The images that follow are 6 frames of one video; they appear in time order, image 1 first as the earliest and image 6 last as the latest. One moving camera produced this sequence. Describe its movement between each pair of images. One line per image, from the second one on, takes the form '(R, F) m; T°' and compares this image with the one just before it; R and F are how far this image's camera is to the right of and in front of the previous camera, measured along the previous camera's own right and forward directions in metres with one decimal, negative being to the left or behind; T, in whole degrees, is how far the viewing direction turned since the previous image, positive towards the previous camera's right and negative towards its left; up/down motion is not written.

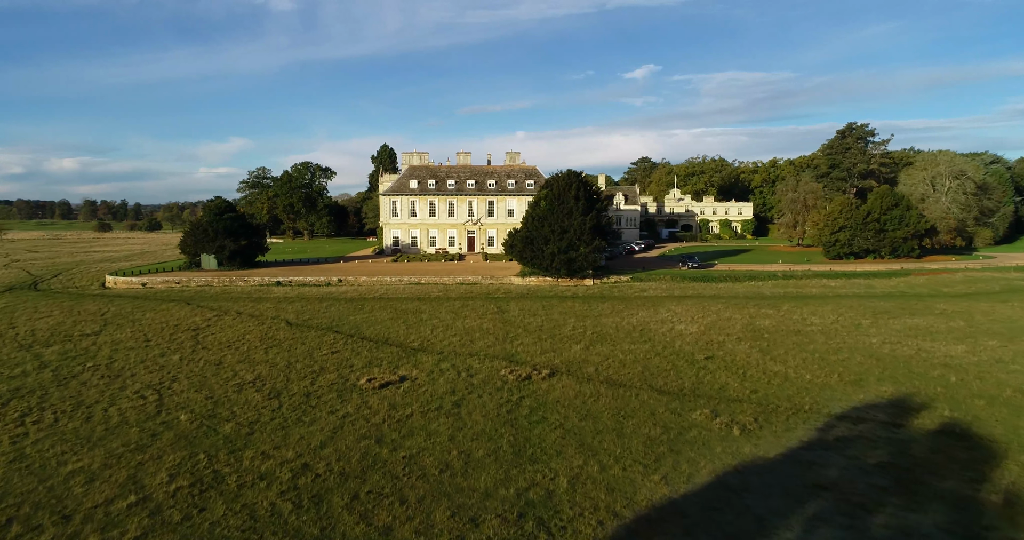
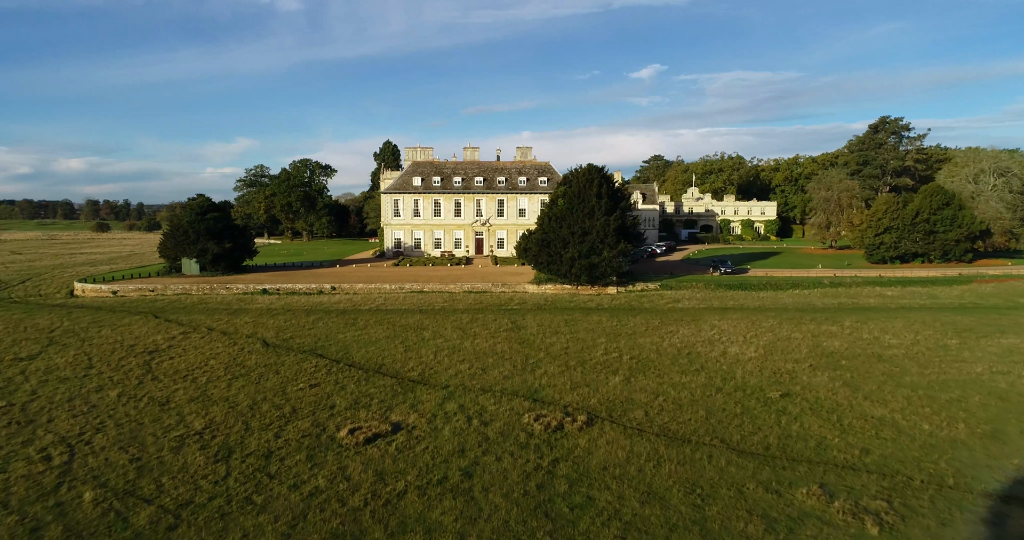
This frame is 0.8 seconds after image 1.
(-0.4, +4.5) m; 0°
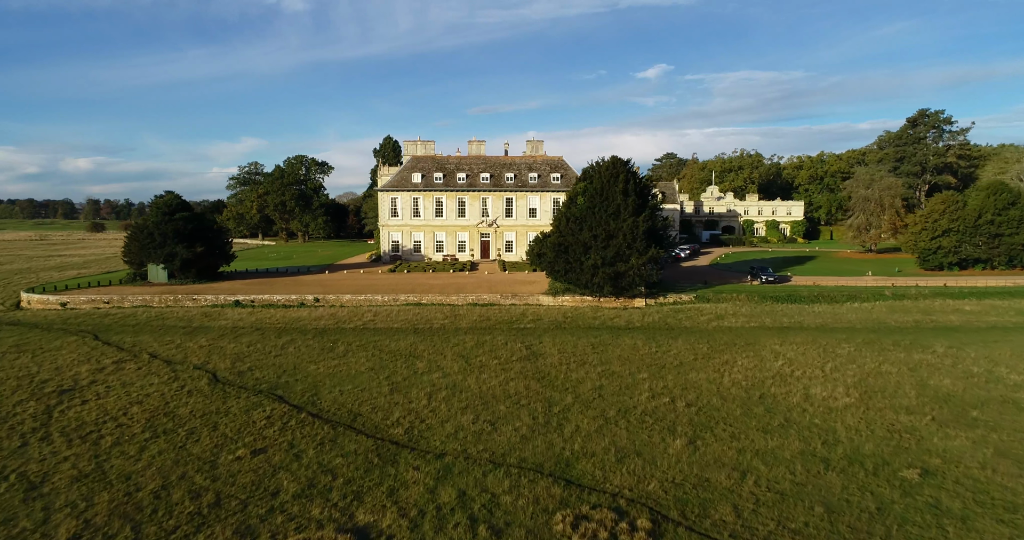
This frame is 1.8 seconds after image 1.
(-0.3, +5.2) m; 0°
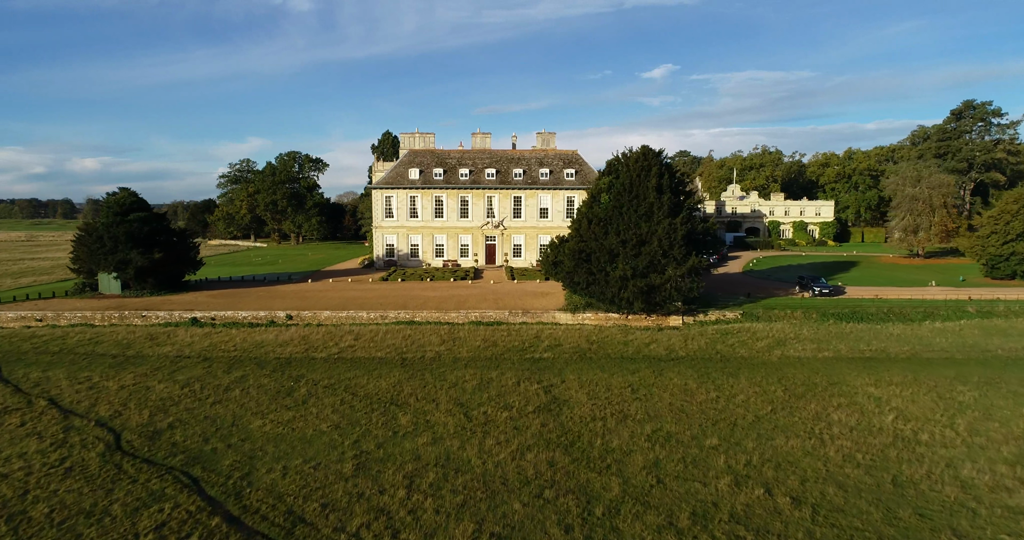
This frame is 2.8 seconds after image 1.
(-0.2, +5.3) m; 0°
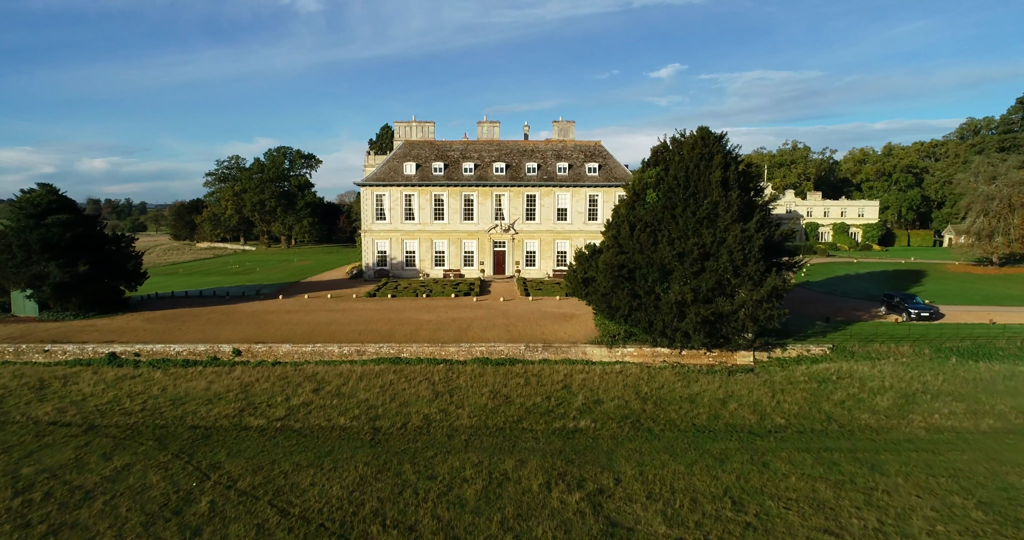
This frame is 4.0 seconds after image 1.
(-0.3, +6.5) m; -1°
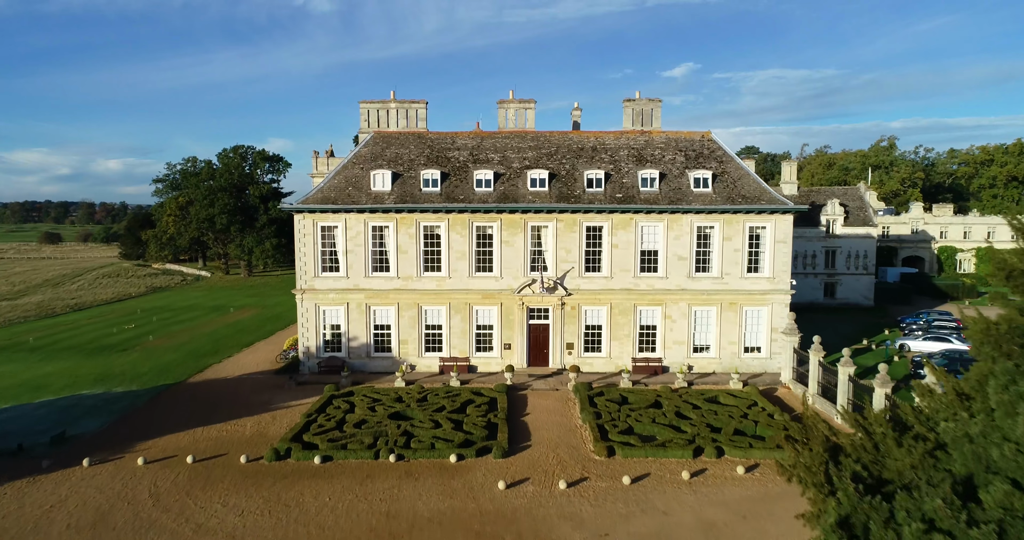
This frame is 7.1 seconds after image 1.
(-1.1, +16.4) m; -1°
